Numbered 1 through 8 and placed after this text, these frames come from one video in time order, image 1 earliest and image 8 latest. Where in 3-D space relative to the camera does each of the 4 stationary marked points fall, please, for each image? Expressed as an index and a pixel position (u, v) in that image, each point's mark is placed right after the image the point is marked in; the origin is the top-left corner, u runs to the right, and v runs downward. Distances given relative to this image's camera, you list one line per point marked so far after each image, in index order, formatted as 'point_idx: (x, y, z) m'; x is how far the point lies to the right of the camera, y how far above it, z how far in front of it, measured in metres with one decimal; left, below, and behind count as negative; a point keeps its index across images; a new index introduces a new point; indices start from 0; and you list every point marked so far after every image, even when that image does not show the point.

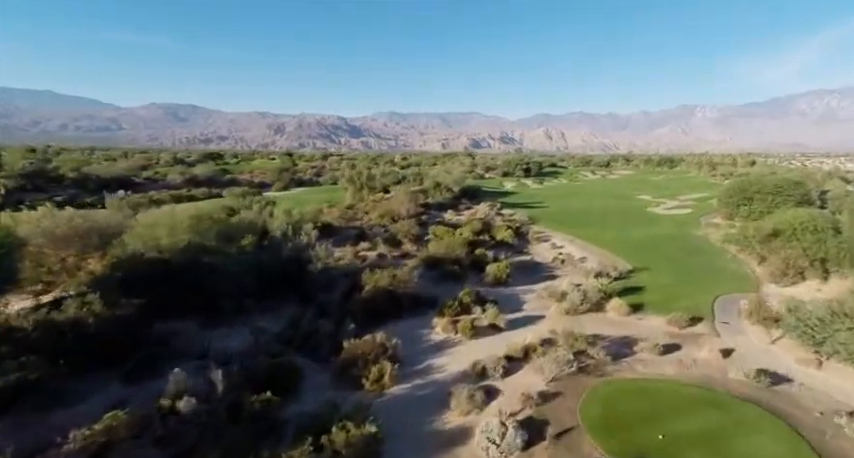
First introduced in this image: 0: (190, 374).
0: (-8.9, -5.4, +16.6) m
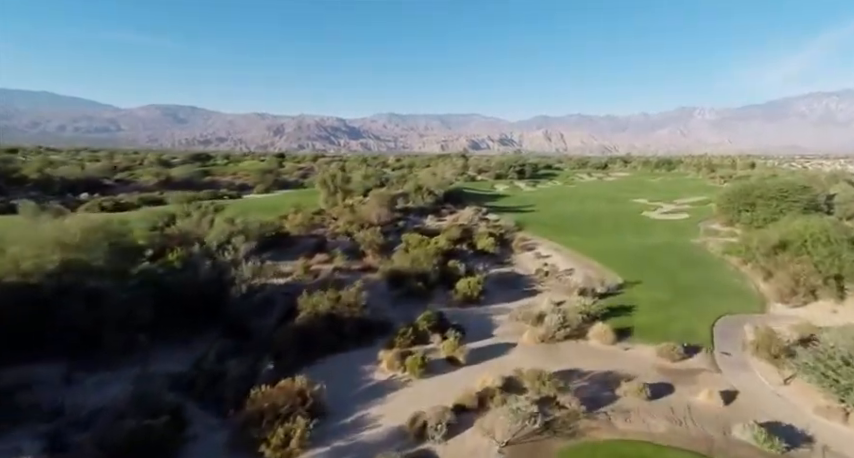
0: (-11.4, -6.1, +12.6) m
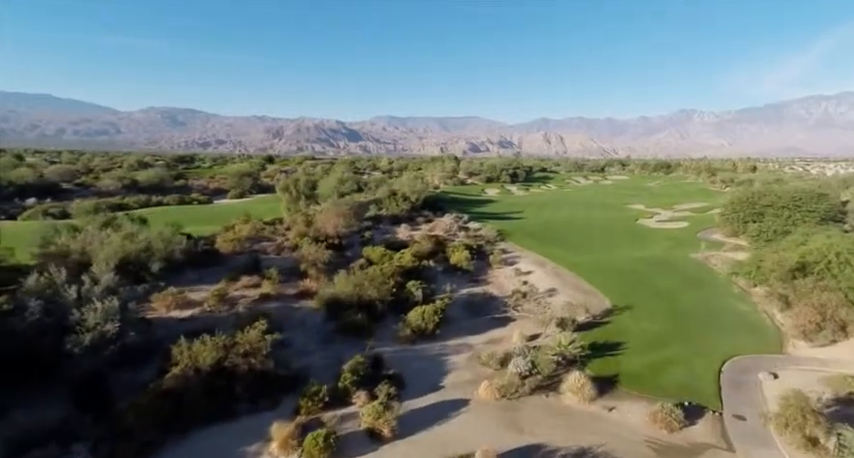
0: (-14.5, -7.0, +7.1) m
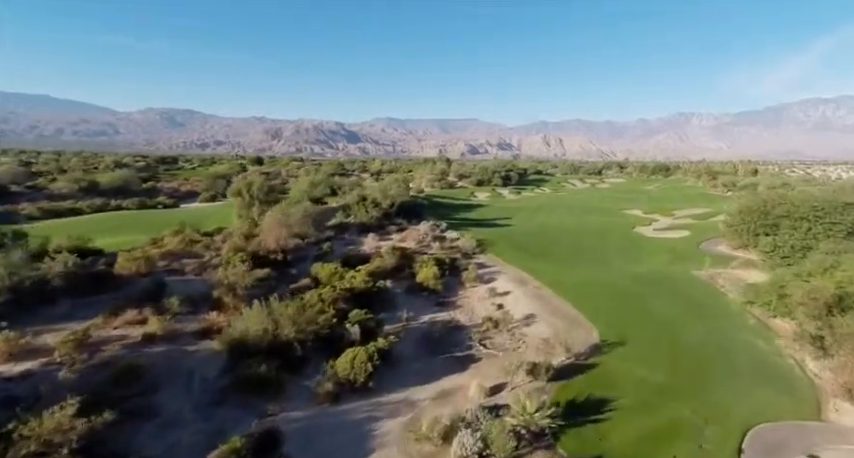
0: (-17.5, -7.9, +1.3) m
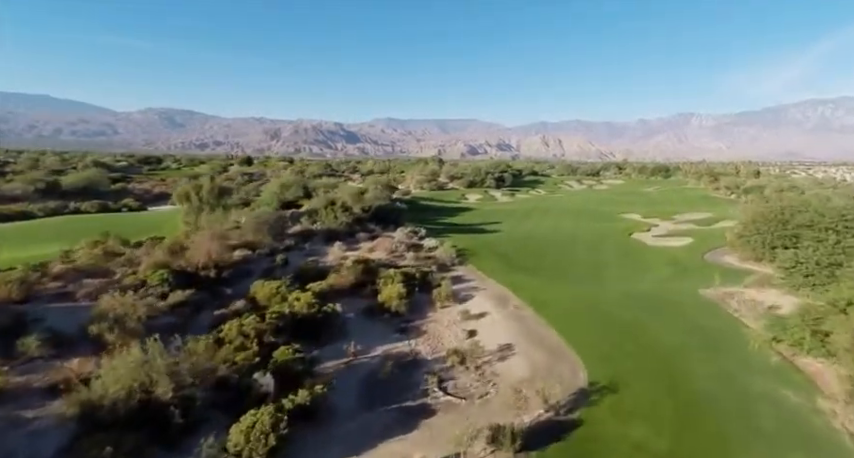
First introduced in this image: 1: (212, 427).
0: (-20.0, -8.6, -3.8) m
1: (-7.5, -6.8, +15.5) m
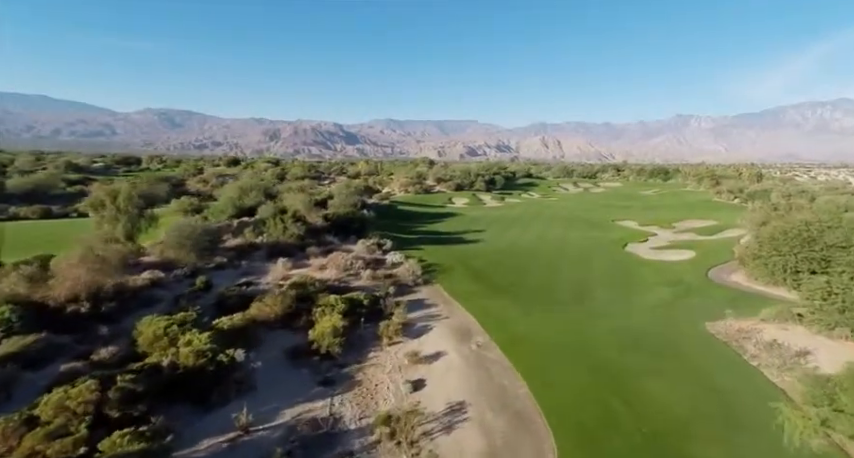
0: (-23.1, -9.6, -10.0) m
1: (-10.7, -7.8, +9.4) m
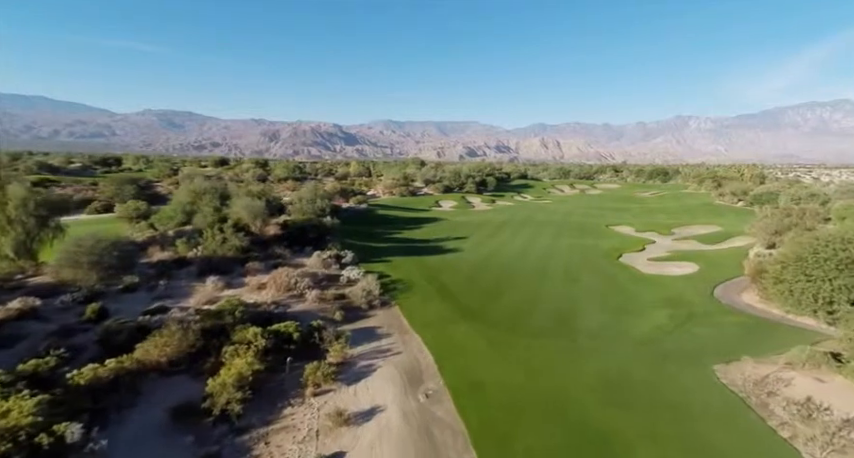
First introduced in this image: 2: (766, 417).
0: (-26.1, -10.4, -15.6) m
1: (-13.6, -8.7, +3.8) m
2: (+13.1, -6.7, +17.2) m
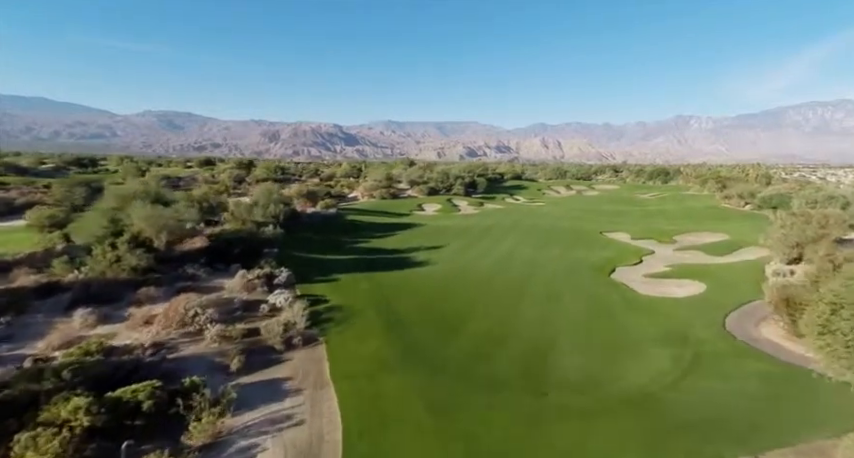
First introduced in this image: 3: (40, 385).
0: (-29.7, -11.4, -22.5) m
1: (-17.3, -9.7, -3.1) m
2: (+9.5, -7.6, +10.3) m
3: (-14.5, -5.9, +16.9) m
